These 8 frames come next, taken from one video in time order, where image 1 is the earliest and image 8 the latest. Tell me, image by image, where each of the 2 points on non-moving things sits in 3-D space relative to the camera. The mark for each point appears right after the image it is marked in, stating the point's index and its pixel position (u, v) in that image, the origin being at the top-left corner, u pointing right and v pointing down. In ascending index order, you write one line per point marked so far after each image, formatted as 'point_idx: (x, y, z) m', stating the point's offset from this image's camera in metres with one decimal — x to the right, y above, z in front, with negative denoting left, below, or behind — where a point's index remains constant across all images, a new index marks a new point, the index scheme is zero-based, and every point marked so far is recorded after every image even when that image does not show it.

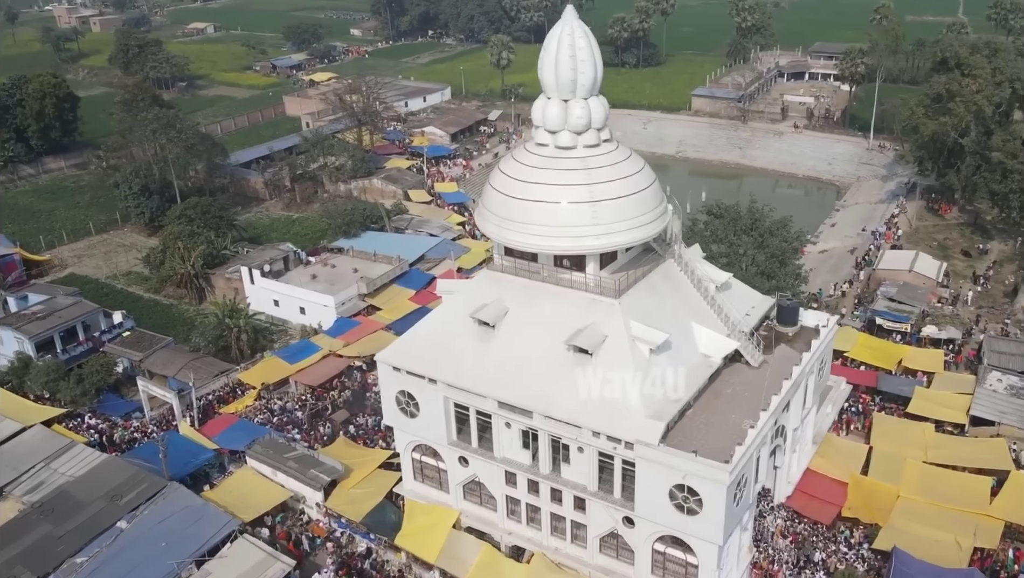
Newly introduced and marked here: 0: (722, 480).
0: (+4.4, -3.9, +18.8) m
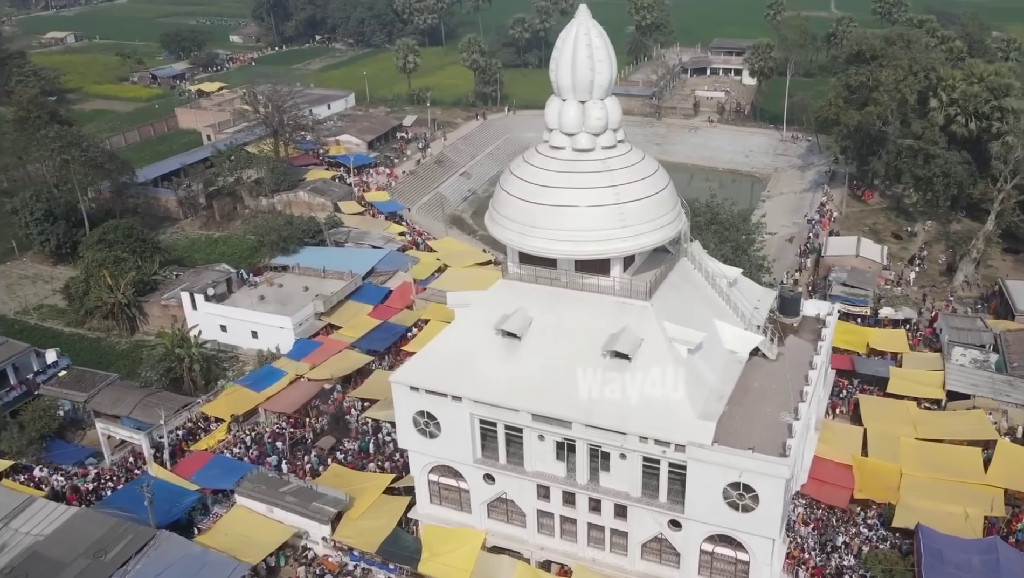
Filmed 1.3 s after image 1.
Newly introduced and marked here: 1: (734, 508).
0: (+5.7, -3.9, +19.0) m
1: (+4.9, -4.8, +19.9) m
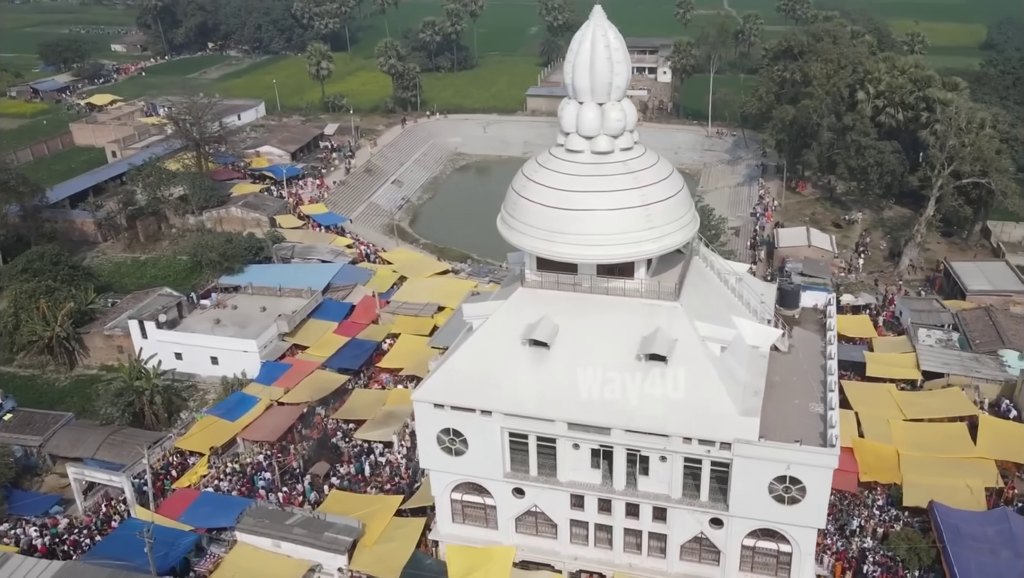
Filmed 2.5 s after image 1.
0: (+6.8, -3.8, +19.3) m
1: (+6.0, -4.8, +20.1) m
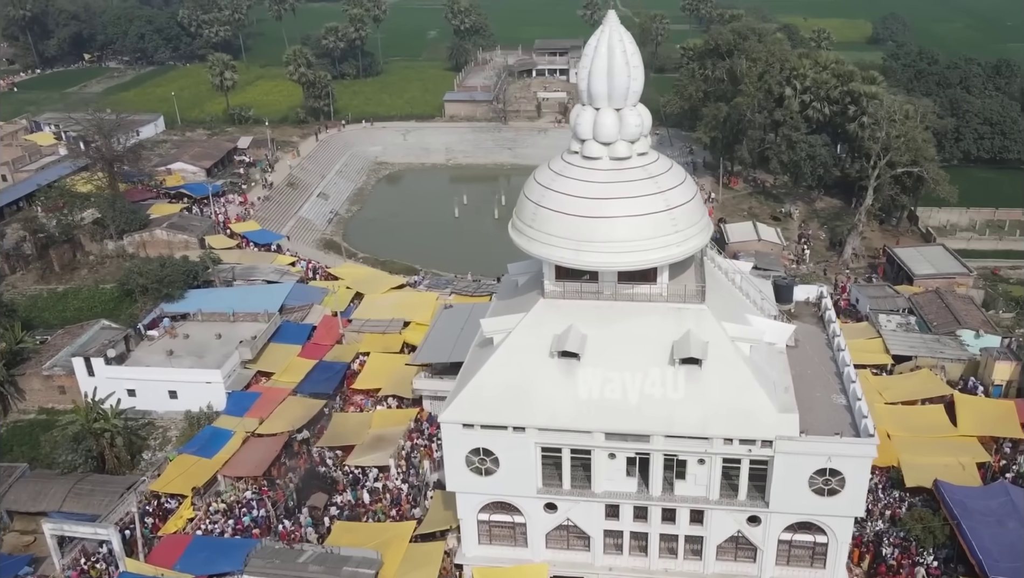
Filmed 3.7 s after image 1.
0: (+7.9, -3.6, +19.8) m
1: (+7.0, -4.7, +20.5) m
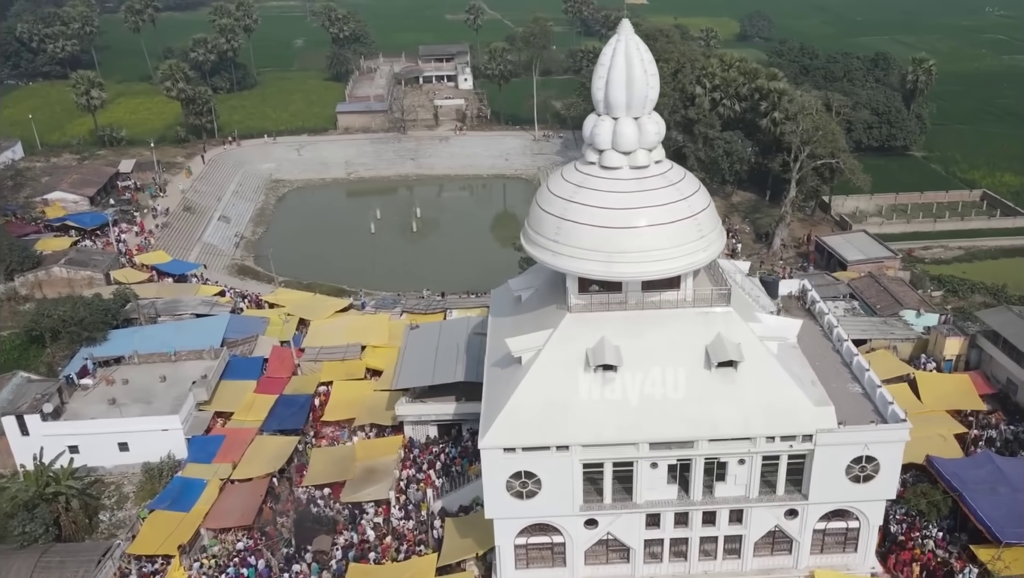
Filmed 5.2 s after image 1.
0: (+9.0, -3.4, +20.7) m
1: (+8.1, -4.5, +21.3) m
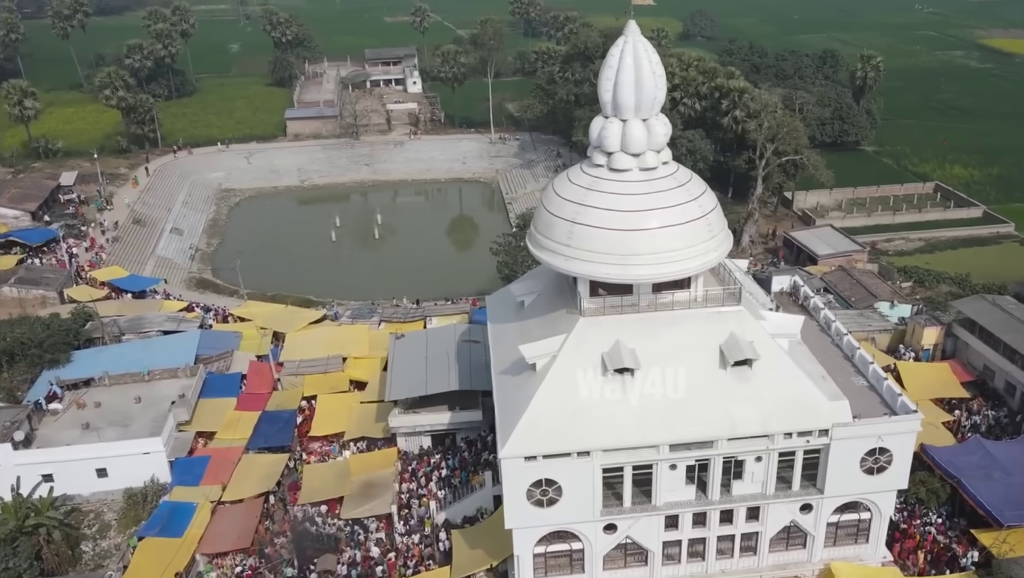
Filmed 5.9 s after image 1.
0: (+9.5, -3.3, +21.1) m
1: (+8.6, -4.4, +21.6) m
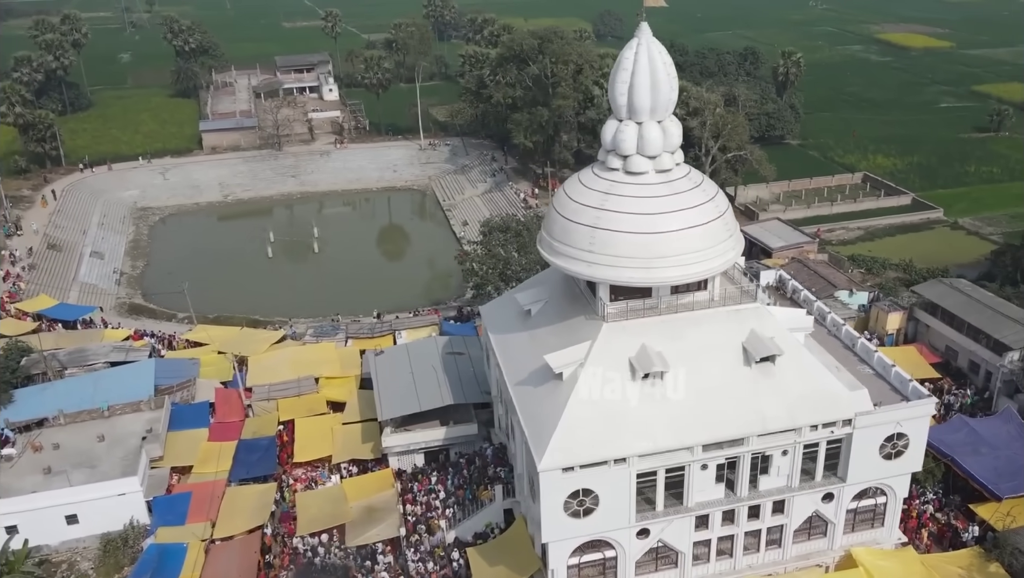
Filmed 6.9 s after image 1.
0: (+10.1, -3.0, +21.8) m
1: (+9.2, -4.2, +22.1) m
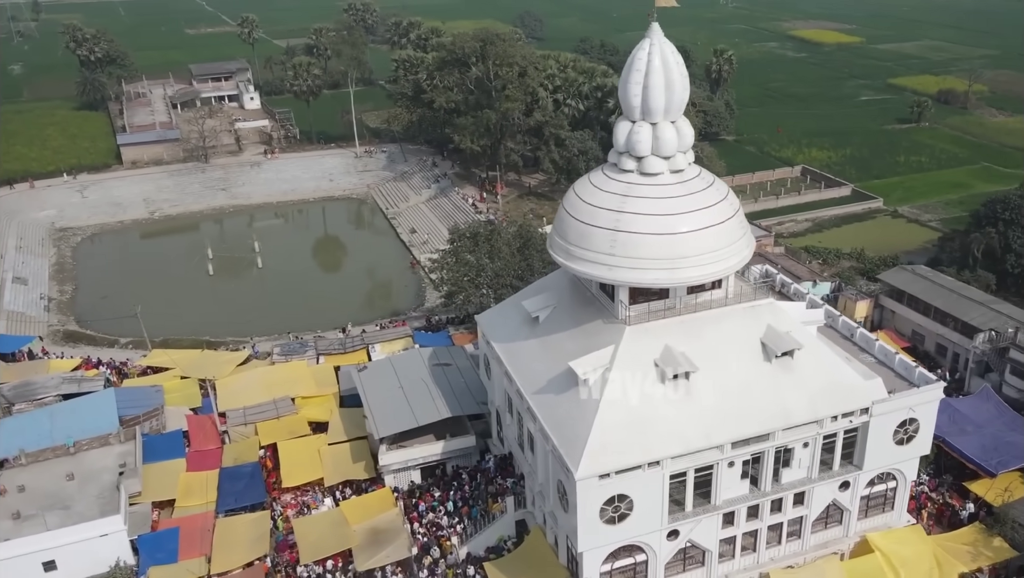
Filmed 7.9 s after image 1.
0: (+10.6, -2.7, +22.4) m
1: (+9.7, -3.9, +22.6) m
